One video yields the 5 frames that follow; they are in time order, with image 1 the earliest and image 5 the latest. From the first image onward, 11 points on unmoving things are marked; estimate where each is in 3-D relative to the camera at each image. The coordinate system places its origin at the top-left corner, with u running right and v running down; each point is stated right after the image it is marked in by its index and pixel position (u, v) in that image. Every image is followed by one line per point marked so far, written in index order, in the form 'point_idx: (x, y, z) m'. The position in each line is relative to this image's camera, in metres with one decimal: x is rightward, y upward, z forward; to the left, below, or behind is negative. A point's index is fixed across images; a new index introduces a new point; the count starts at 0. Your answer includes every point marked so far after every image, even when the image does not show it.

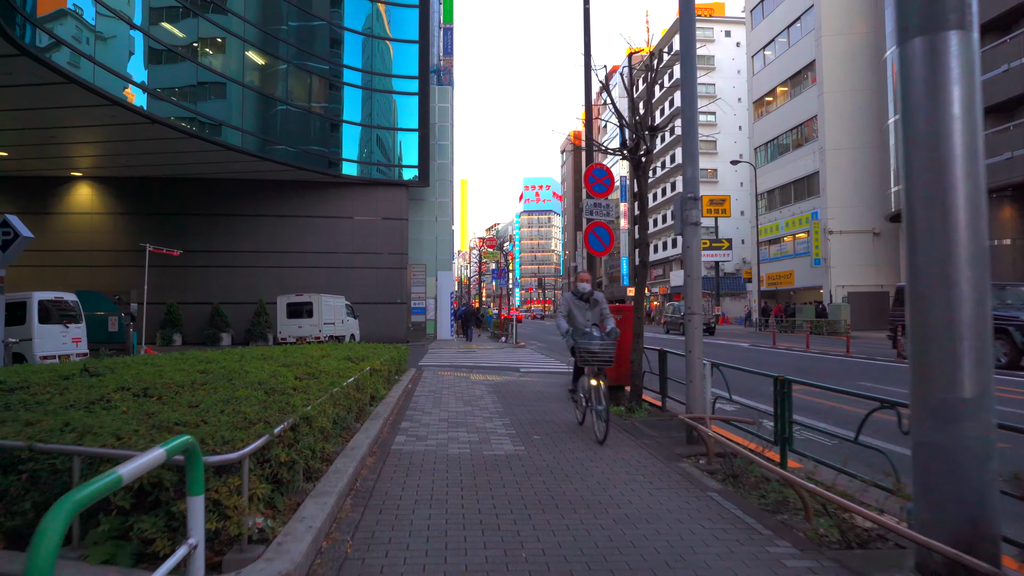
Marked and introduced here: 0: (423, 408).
0: (-1.0, -1.4, +9.2) m
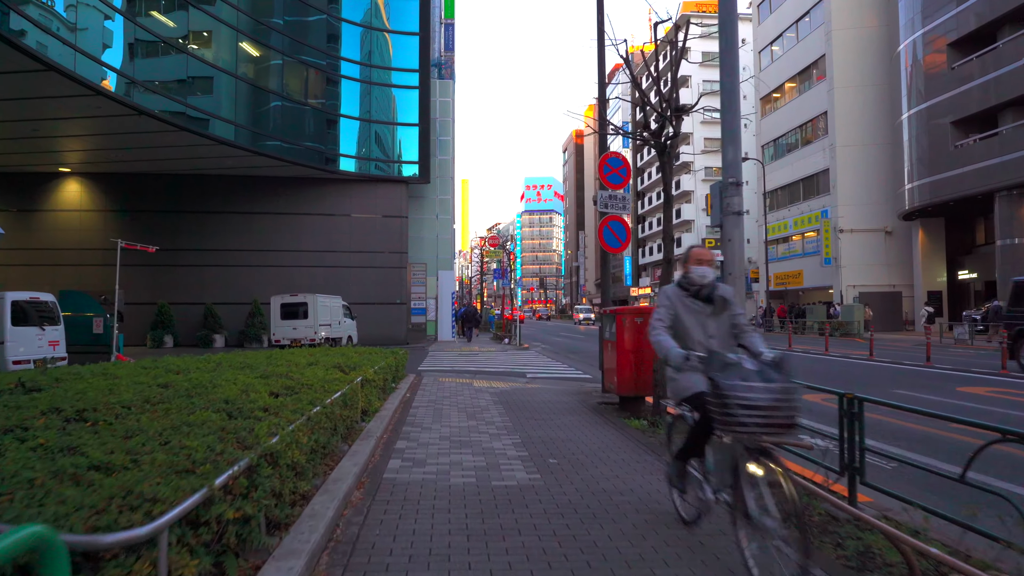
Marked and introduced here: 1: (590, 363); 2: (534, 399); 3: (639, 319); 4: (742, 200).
0: (-0.9, -1.4, +8.2) m
1: (+1.9, -1.8, +19.7) m
2: (+0.3, -1.5, +10.6) m
3: (+1.4, -0.4, +9.2) m
4: (+1.7, +0.7, +6.1) m
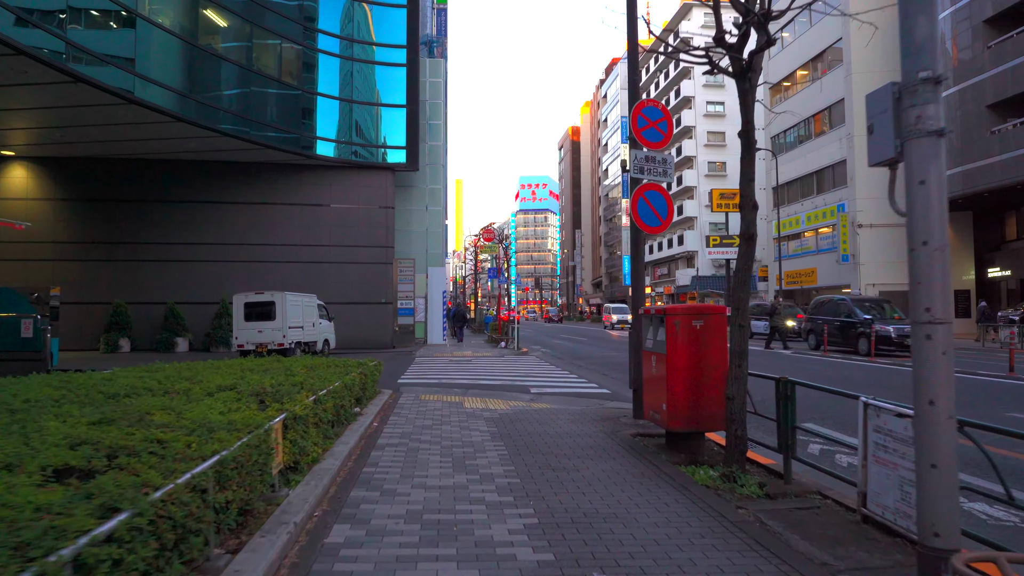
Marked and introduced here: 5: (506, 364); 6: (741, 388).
0: (-0.9, -1.3, +5.4) m
1: (+1.9, -1.8, +17.0) m
2: (+0.3, -1.4, +7.9) m
3: (+1.5, -0.3, +6.5) m
4: (+1.8, +0.7, +3.4) m
5: (-0.2, -1.8, +18.9) m
6: (+1.6, -0.7, +5.8) m
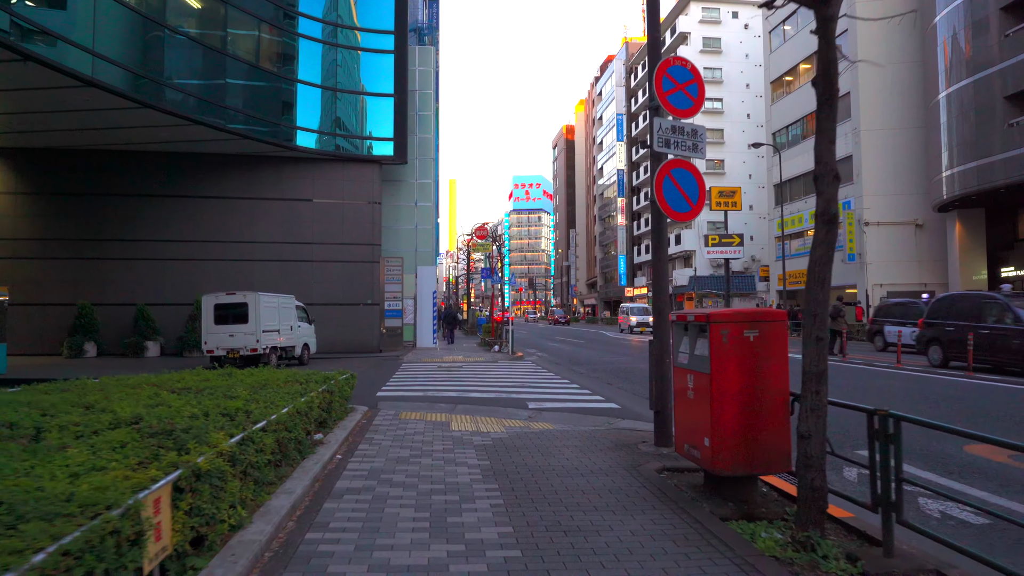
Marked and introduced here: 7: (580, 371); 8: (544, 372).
0: (-0.9, -1.3, +3.9) m
1: (+1.7, -1.8, +15.5) m
2: (+0.3, -1.4, +6.4) m
3: (+1.5, -0.3, +5.0) m
4: (+1.8, +0.8, +1.9) m
5: (-0.3, -1.8, +17.4) m
6: (+1.6, -0.7, +4.3) m
7: (+1.5, -1.9, +18.0) m
8: (+0.7, -1.8, +17.5) m
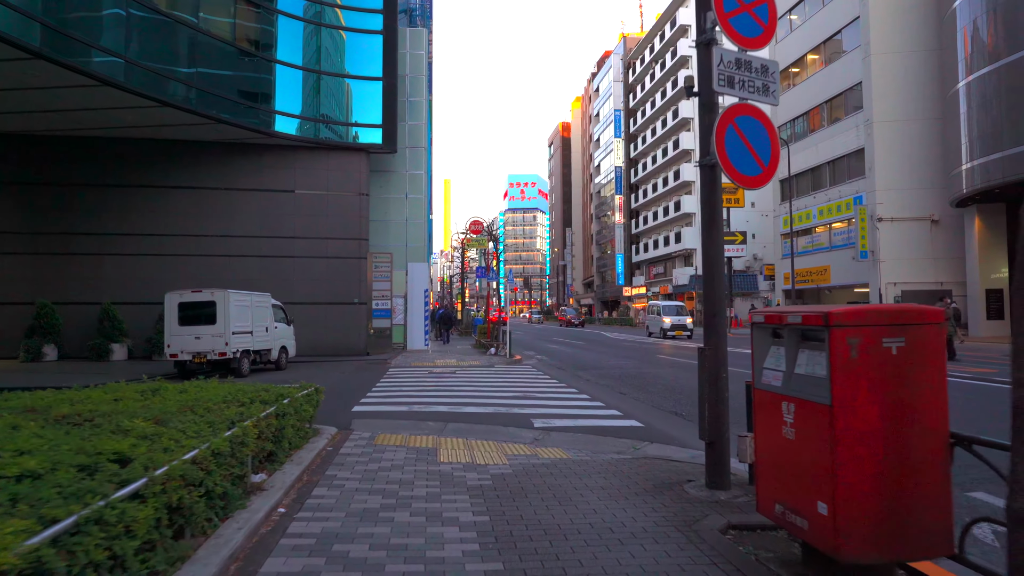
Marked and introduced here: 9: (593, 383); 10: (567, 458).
0: (-0.8, -1.2, +2.2) m
1: (+1.7, -1.7, +13.8) m
2: (+0.3, -1.3, +4.7) m
3: (+1.5, -0.2, +3.2) m
4: (+1.9, +0.8, +0.2) m
5: (-0.3, -1.7, +15.7) m
6: (+1.7, -0.6, +2.5) m
7: (+1.5, -1.8, +16.3) m
8: (+0.7, -1.8, +15.7) m
9: (+1.5, -1.8, +15.0) m
10: (+0.4, -1.4, +6.7) m
